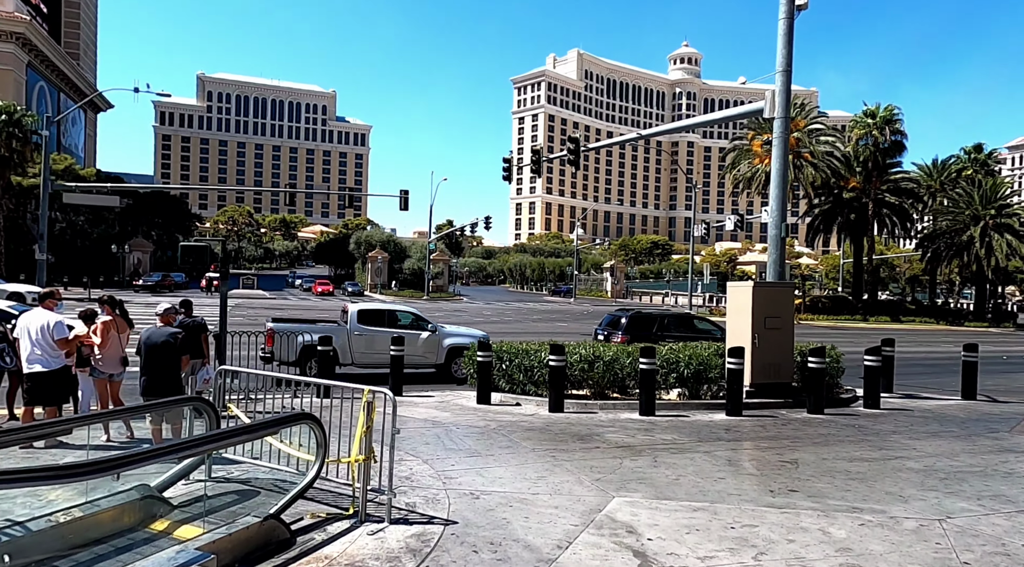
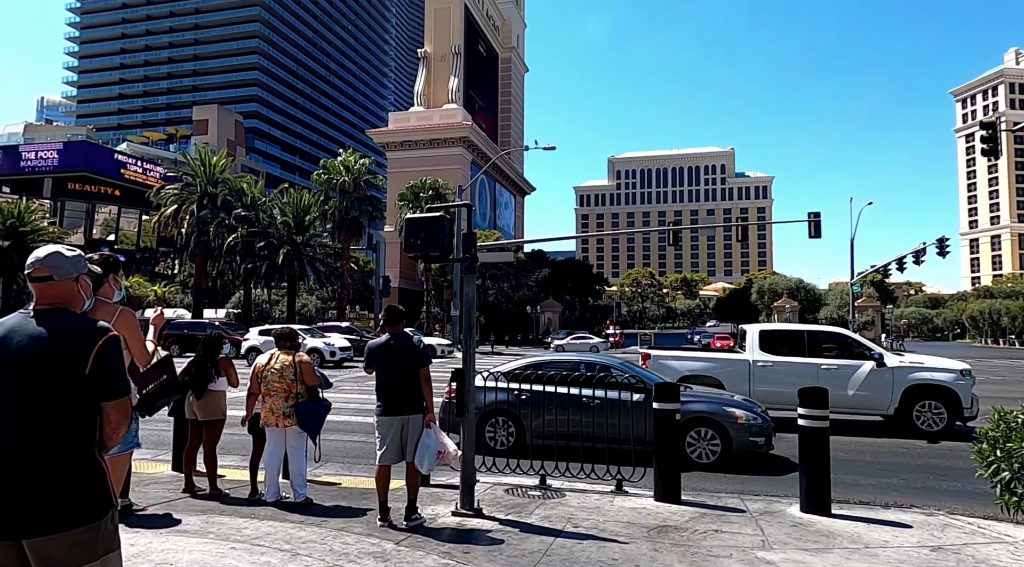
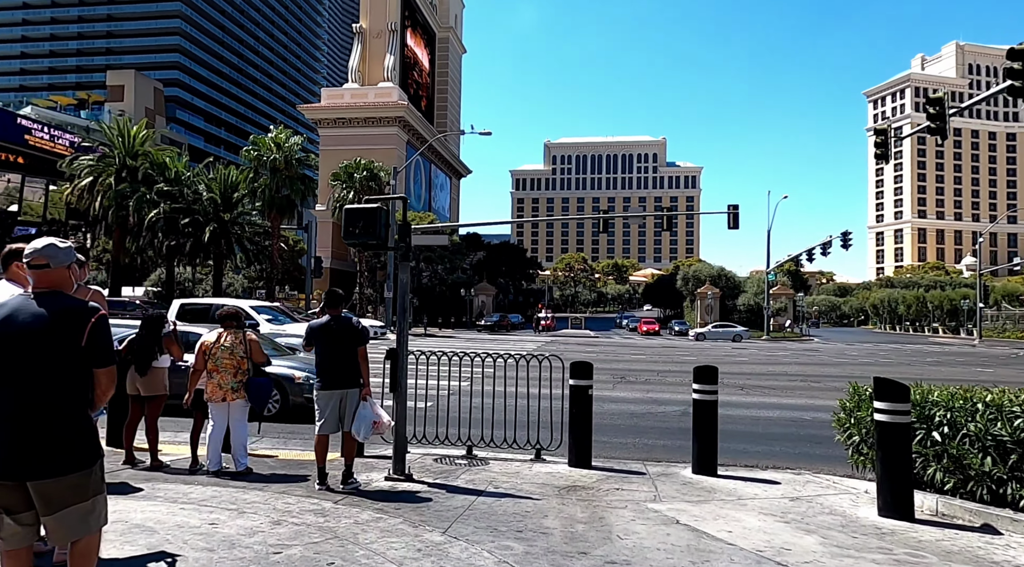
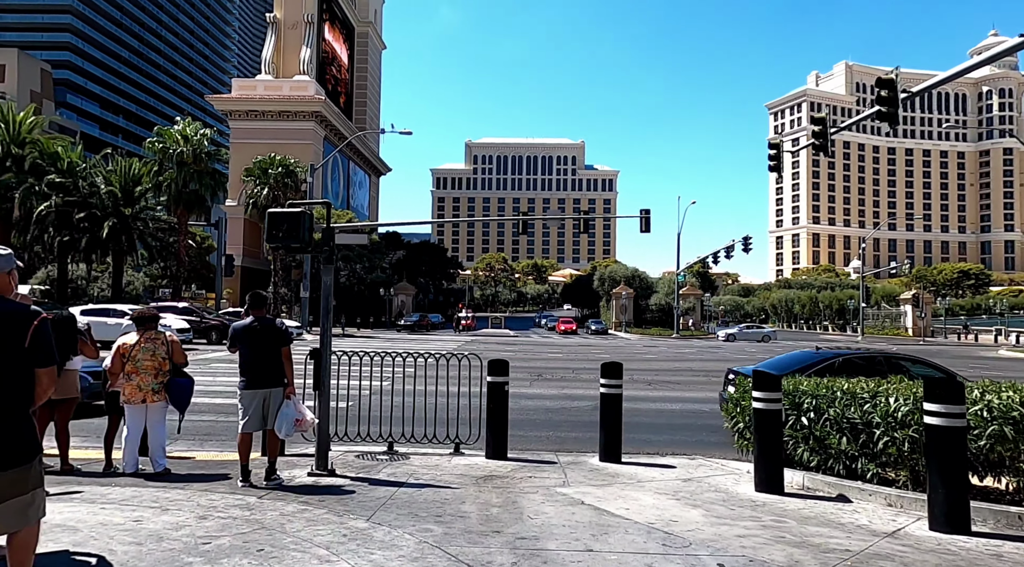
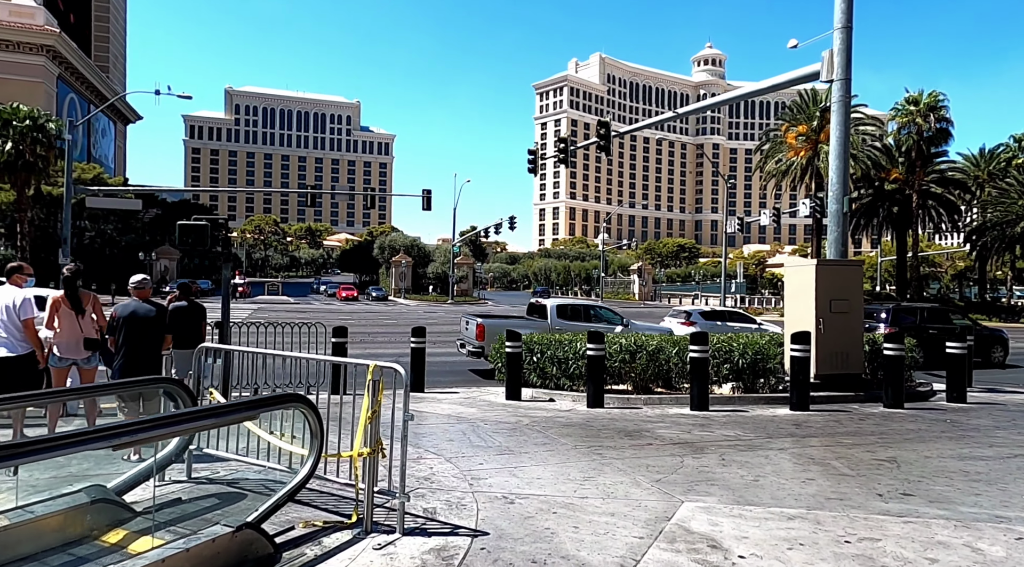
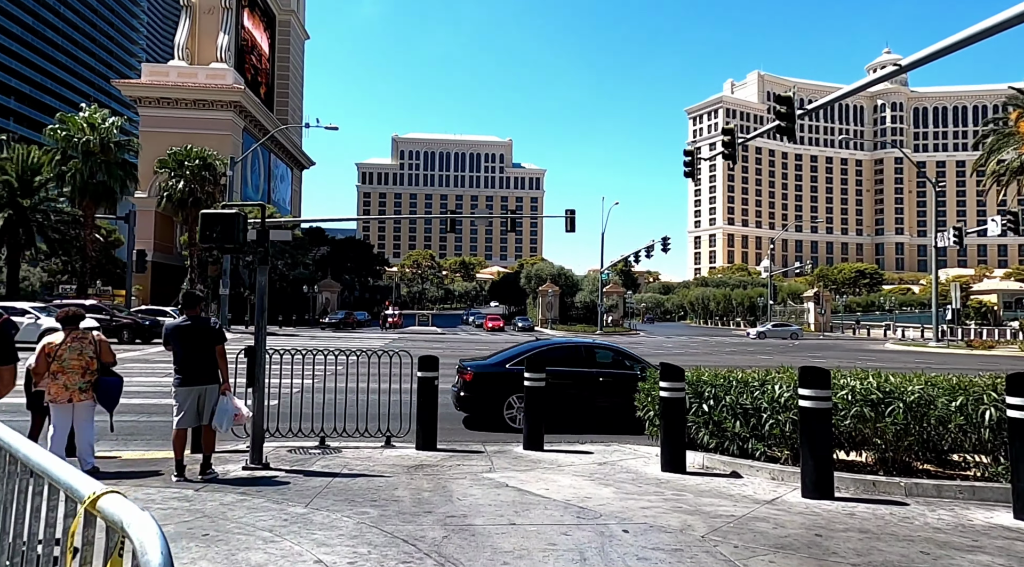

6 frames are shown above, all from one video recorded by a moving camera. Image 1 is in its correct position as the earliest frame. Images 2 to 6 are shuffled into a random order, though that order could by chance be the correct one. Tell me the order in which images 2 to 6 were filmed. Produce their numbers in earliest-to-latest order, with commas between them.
5, 6, 4, 3, 2
